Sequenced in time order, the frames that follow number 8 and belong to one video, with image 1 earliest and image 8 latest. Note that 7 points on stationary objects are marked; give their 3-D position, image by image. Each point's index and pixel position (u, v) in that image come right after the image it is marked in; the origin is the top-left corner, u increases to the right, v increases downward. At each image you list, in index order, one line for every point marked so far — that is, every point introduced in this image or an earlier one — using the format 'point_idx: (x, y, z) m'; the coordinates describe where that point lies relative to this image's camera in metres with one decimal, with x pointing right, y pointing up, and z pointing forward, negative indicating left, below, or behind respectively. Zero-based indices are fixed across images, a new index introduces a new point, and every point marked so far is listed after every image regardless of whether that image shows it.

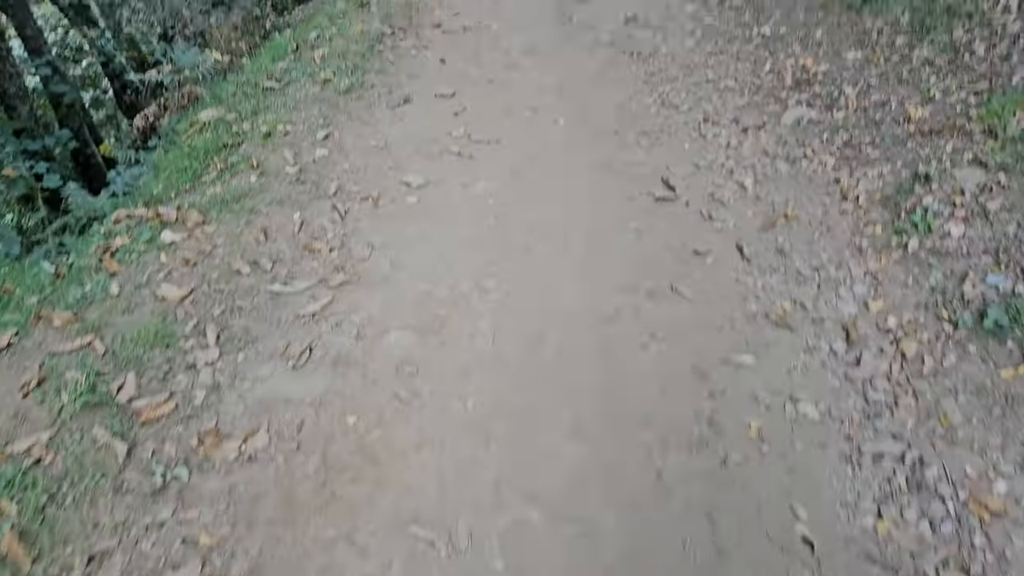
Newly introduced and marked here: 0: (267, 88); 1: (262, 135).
0: (-1.6, +1.3, +5.4) m
1: (-1.4, +0.9, +4.6) m
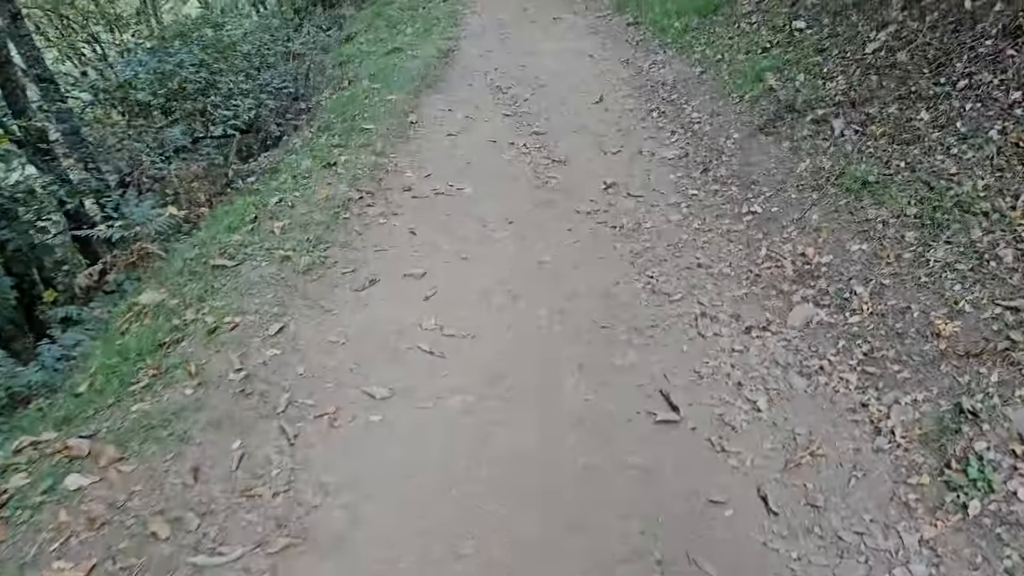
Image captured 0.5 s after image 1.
0: (-1.8, +0.1, +4.9) m
1: (-1.5, -0.2, +4.1) m
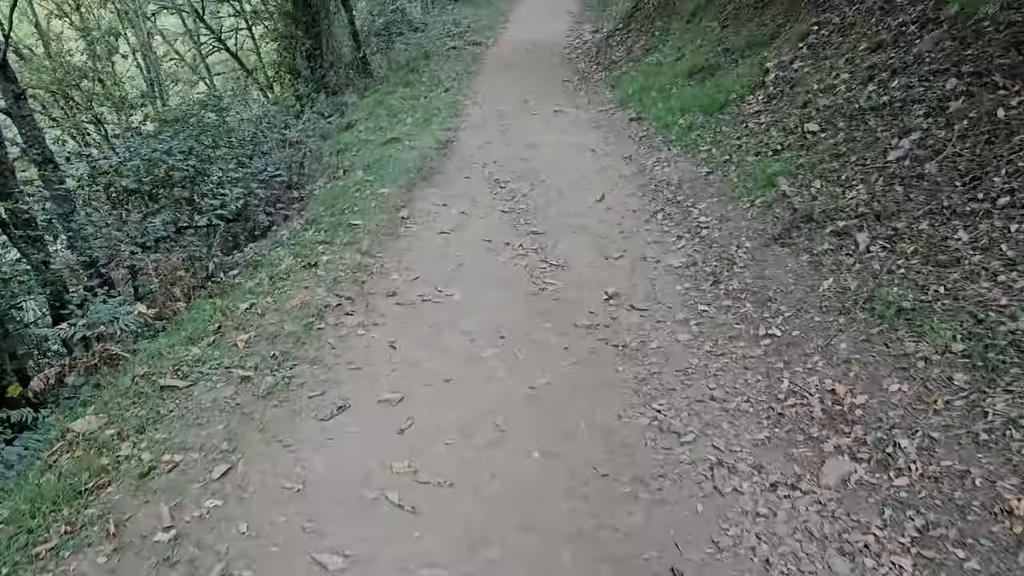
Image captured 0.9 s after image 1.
0: (-1.8, -0.5, +4.3) m
1: (-1.6, -0.8, +3.5) m
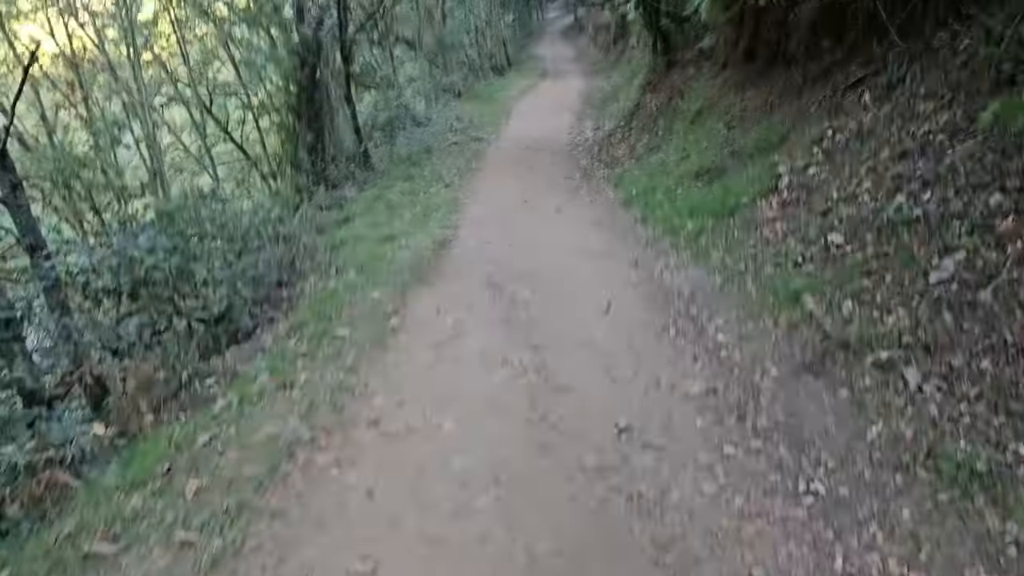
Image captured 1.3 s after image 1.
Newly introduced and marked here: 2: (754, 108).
0: (-1.8, -1.2, +3.6) m
1: (-1.6, -1.3, +2.8) m
2: (+3.6, +2.6, +11.9) m
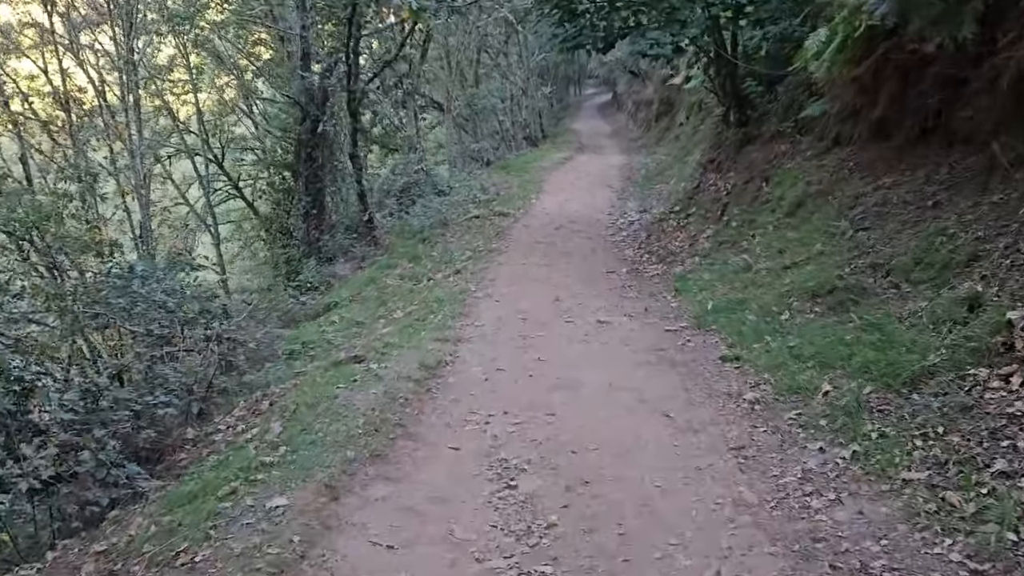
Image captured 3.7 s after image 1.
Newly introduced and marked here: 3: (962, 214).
0: (-1.9, -1.8, -0.2) m
1: (-1.7, -2.0, -1.1) m
2: (+3.9, +0.8, +8.1) m
3: (+3.9, +0.6, +7.1) m
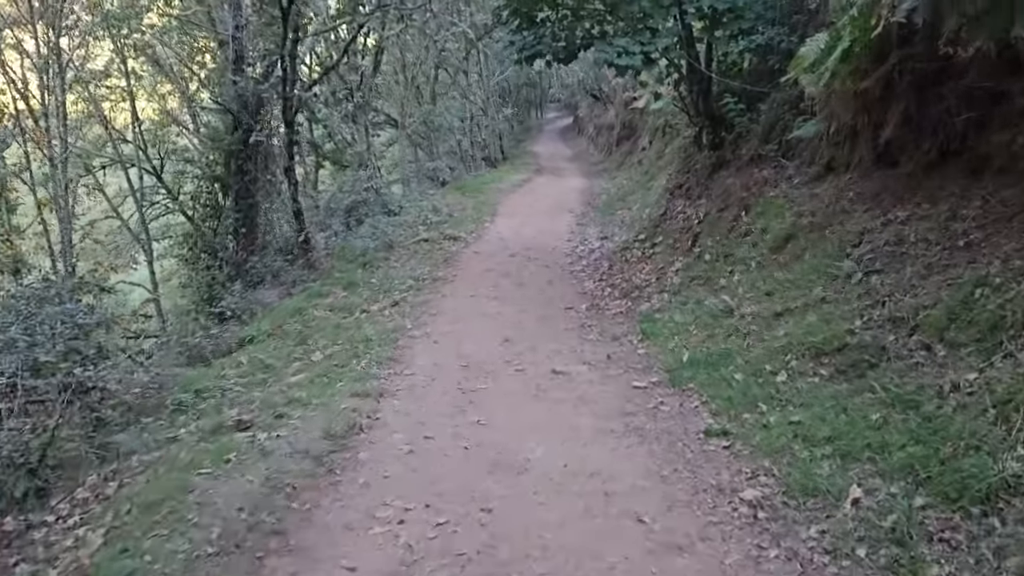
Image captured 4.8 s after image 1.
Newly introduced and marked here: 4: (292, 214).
0: (-2.1, -2.0, -2.0) m
1: (-1.8, -2.1, -2.9) m
2: (+3.4, +0.4, +6.7) m
3: (+3.4, +0.2, +5.6) m
4: (-4.9, +1.6, +18.1) m
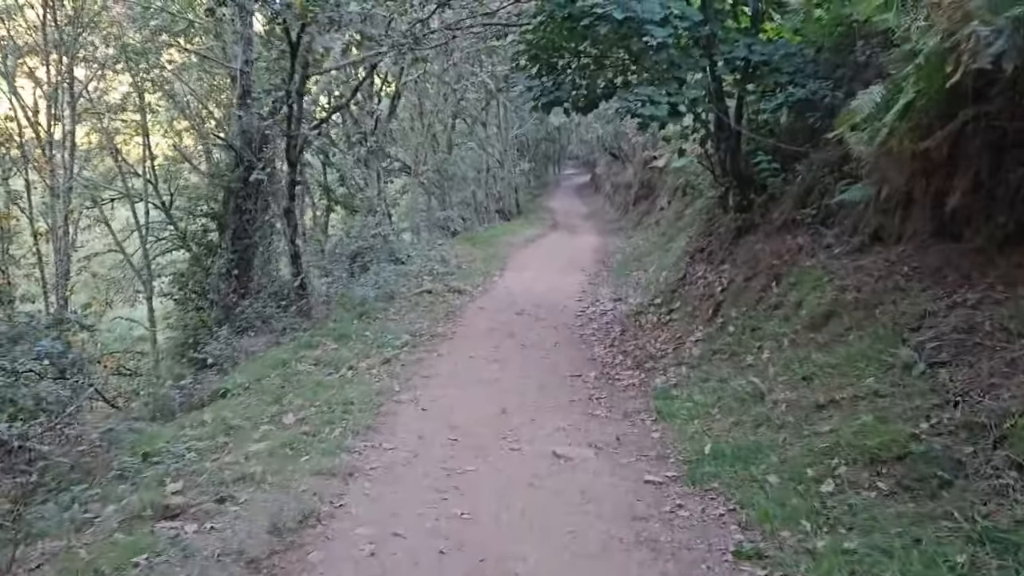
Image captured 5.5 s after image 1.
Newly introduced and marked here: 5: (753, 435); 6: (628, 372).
0: (-2.3, -1.8, -3.2) m
1: (-2.1, -1.8, -4.0) m
2: (+3.4, -0.3, +5.6) m
3: (+3.4, -0.4, +4.5) m
4: (-4.7, +0.6, +17.1) m
5: (+2.0, -1.2, +6.8) m
6: (+1.6, -1.2, +11.1) m
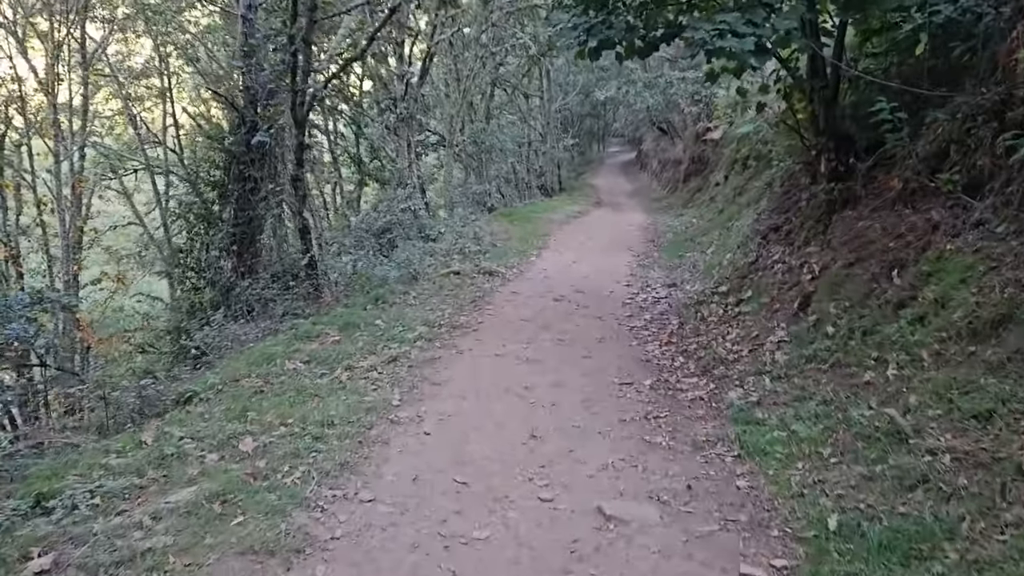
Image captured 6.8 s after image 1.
0: (-2.6, -1.9, -5.2) m
1: (-2.5, -2.0, -6.1) m
2: (+3.5, -0.3, +3.2) m
3: (+3.5, -0.5, +2.1) m
4: (-4.0, +1.0, +15.1) m
5: (+2.2, -1.2, +4.4) m
6: (+2.0, -1.0, +8.8) m
